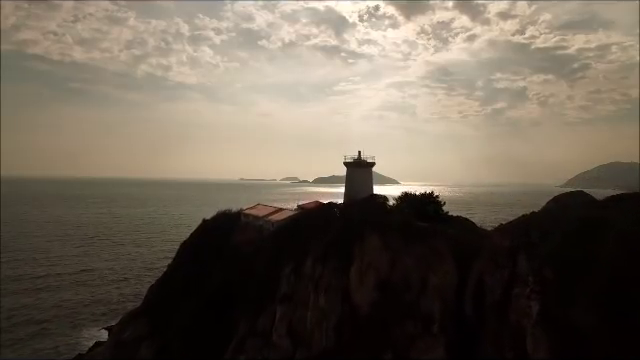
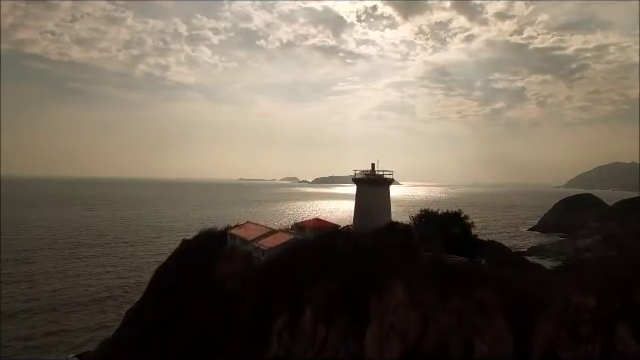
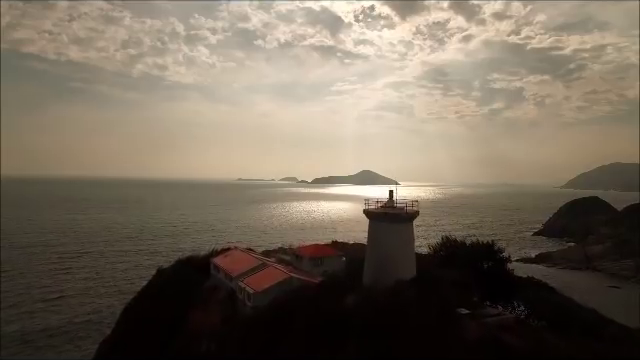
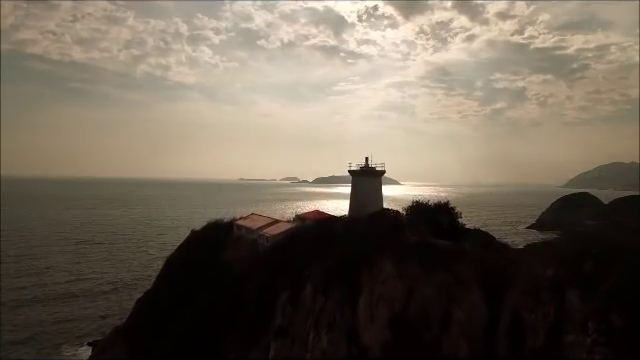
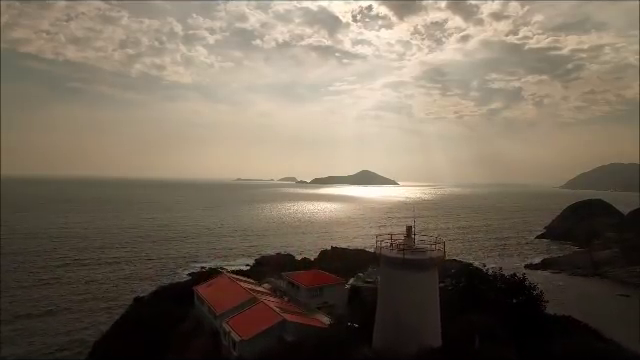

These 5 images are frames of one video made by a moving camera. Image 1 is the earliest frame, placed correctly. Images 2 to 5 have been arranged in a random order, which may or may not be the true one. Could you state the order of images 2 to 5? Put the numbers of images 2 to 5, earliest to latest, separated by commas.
4, 2, 3, 5
